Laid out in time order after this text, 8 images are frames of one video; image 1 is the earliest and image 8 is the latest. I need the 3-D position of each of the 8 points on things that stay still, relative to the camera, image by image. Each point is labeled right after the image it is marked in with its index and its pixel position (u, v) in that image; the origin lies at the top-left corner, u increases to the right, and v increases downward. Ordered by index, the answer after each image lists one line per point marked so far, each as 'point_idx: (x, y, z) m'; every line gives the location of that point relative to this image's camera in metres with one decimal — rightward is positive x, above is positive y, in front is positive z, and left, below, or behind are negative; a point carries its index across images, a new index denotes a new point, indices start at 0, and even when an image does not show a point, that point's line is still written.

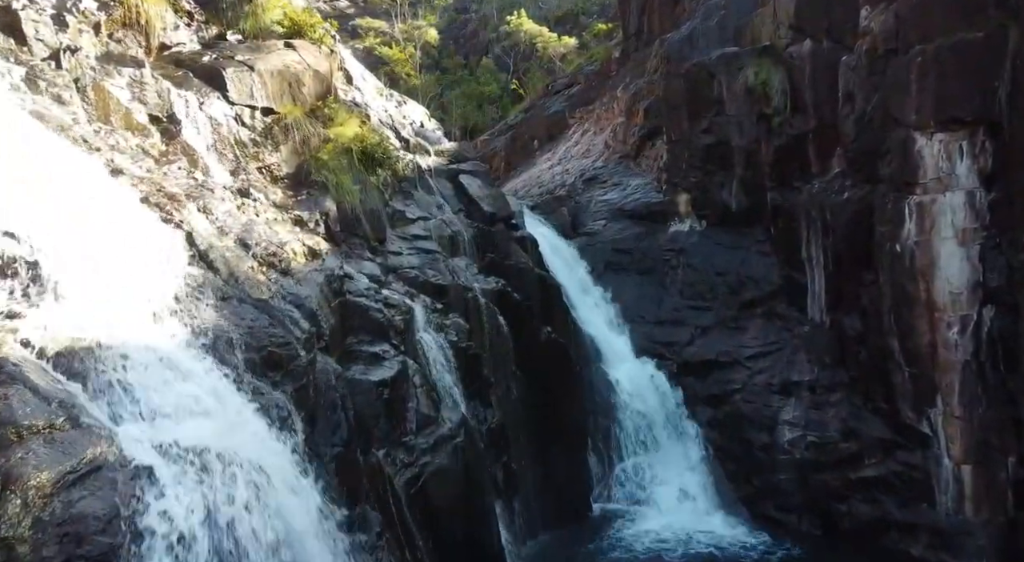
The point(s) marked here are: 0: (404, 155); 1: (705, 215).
0: (-1.9, +2.1, +11.0) m
1: (+4.1, +1.4, +13.7) m
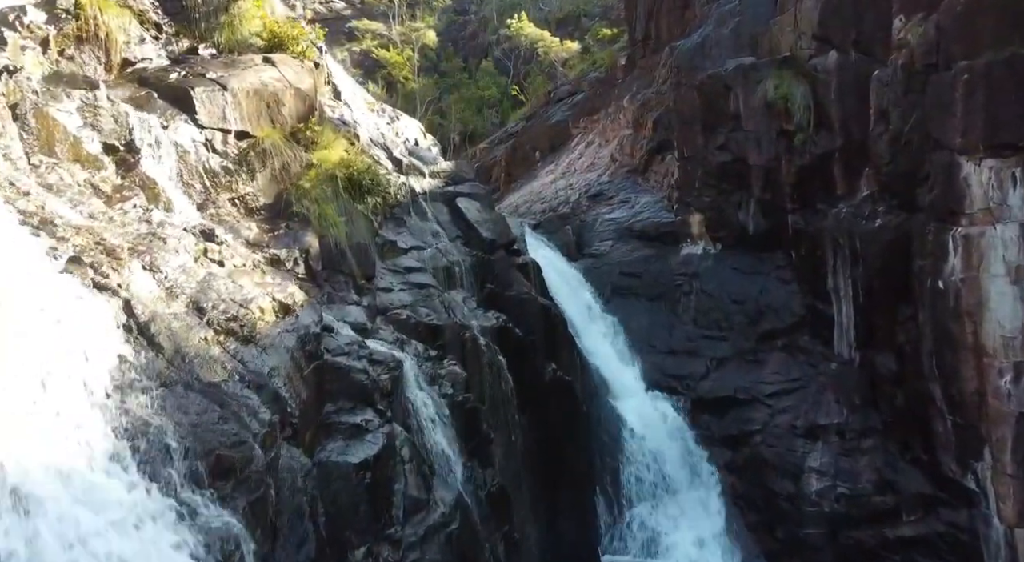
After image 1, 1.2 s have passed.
0: (-1.8, +1.6, +10.1) m
1: (+4.1, +0.8, +12.8) m
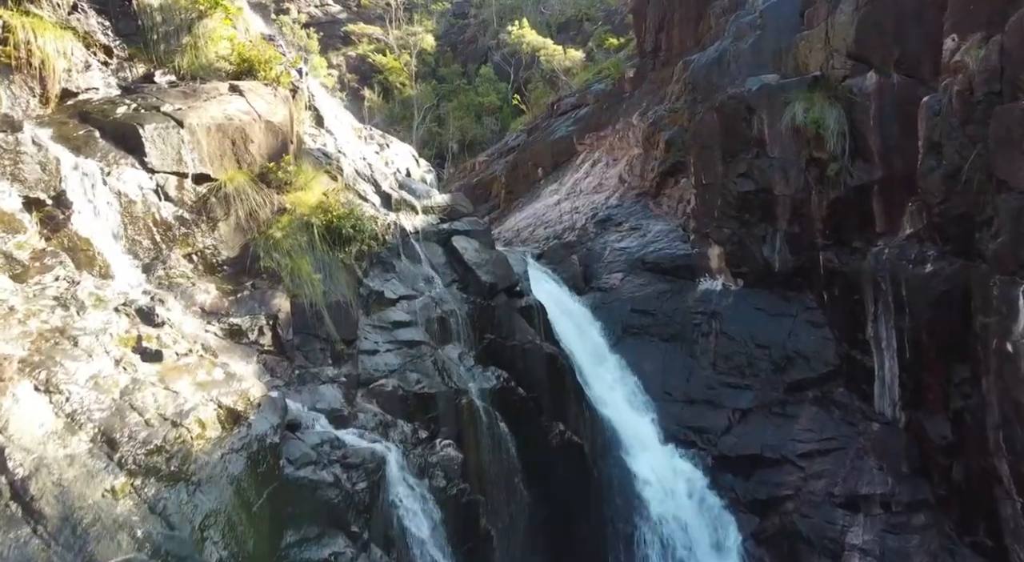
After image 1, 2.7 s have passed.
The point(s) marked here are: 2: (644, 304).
0: (-1.8, +0.9, +9.0) m
1: (+4.1, +0.1, +11.7) m
2: (+2.5, -0.4, +12.3) m
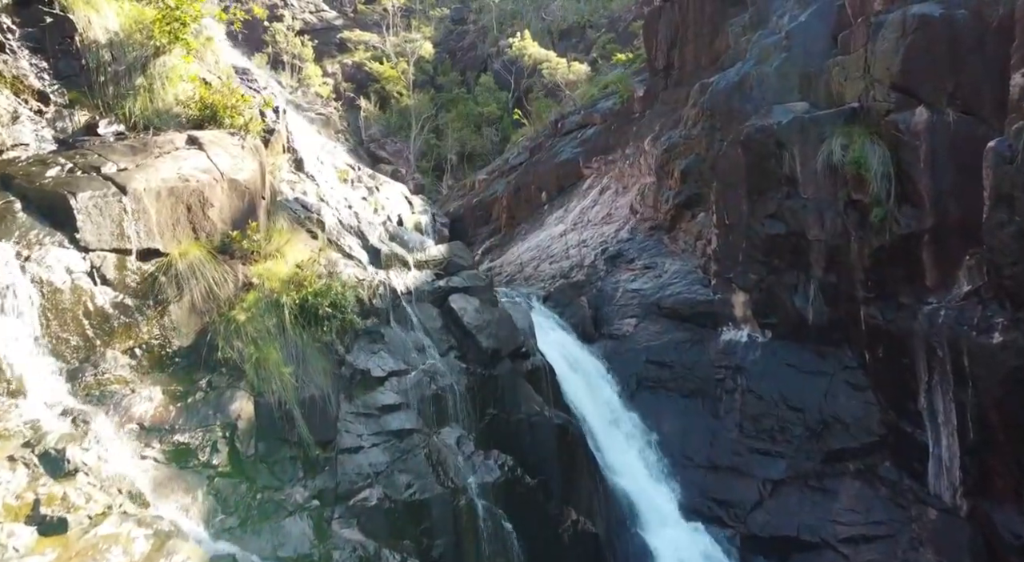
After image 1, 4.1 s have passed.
0: (-1.7, +0.1, +7.8) m
1: (+4.2, -0.7, +10.5) m
2: (+2.5, -1.3, +11.1) m
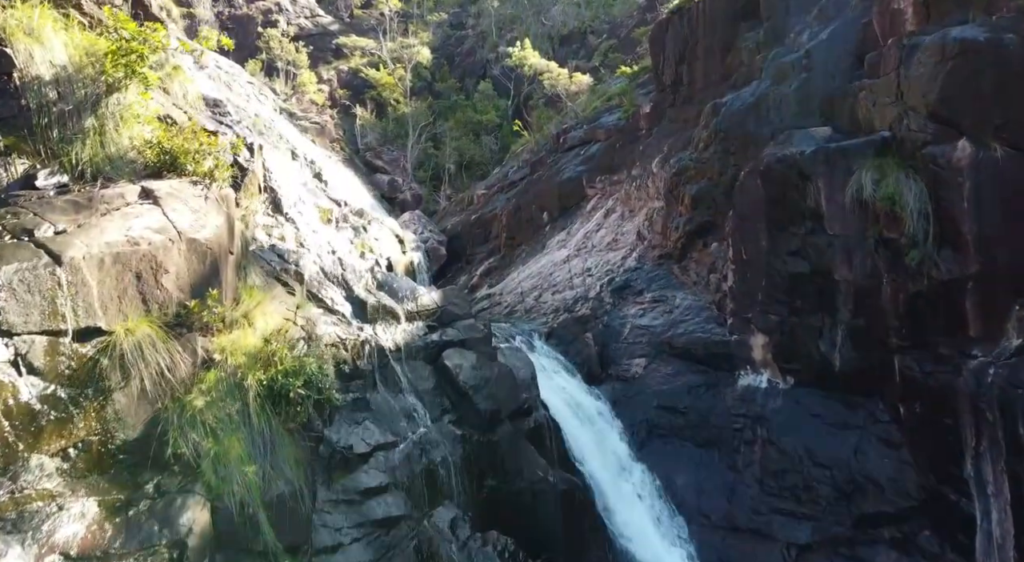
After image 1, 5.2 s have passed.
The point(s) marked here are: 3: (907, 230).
0: (-1.7, -0.6, +7.0) m
1: (+4.2, -1.3, +9.7) m
2: (+2.6, -1.9, +10.3) m
3: (+5.0, +0.6, +8.3) m
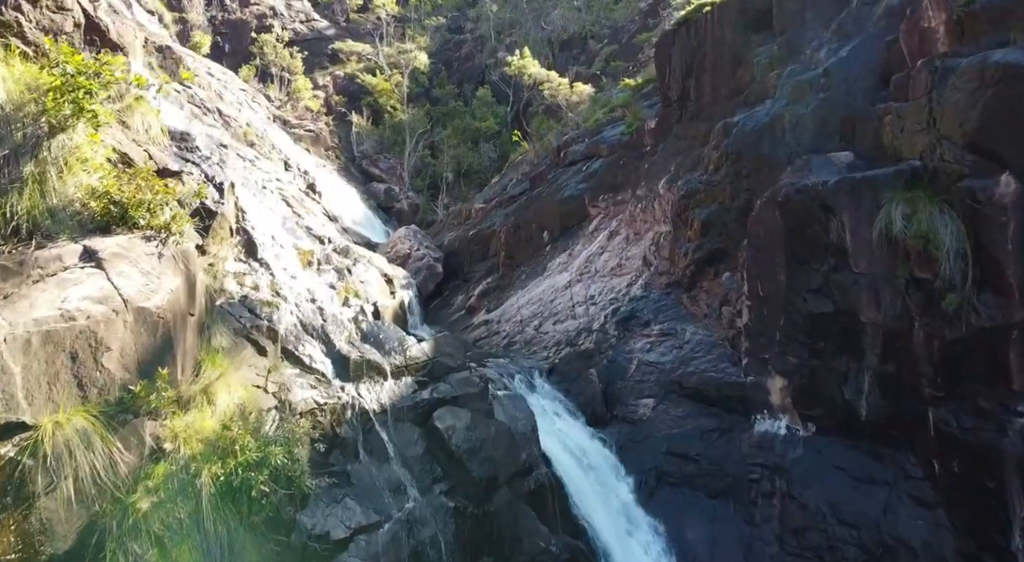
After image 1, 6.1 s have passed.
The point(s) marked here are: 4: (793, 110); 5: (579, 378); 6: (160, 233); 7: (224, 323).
0: (-1.7, -1.1, +6.3) m
1: (+4.2, -1.9, +9.0) m
2: (+2.5, -2.4, +9.6) m
3: (+5.0, +0.1, +7.5) m
4: (+4.6, +2.8, +10.5) m
5: (+1.1, -1.6, +11.0) m
6: (-3.0, +0.4, +5.5) m
7: (-2.7, -0.4, +6.0) m
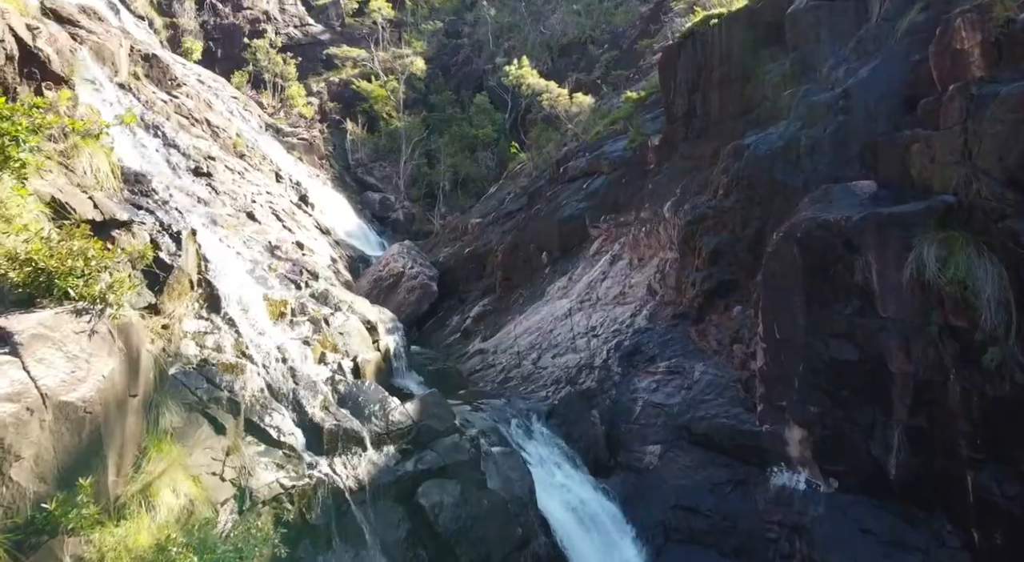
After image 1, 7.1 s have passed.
0: (-1.8, -1.7, +5.5) m
1: (+4.1, -2.4, +8.3) m
2: (+2.5, -3.0, +8.8) m
3: (+4.9, -0.4, +6.8) m
4: (+4.5, +2.2, +9.8) m
5: (+1.1, -2.2, +10.2) m
6: (-3.0, -0.1, +4.8) m
7: (-2.7, -0.9, +5.3) m
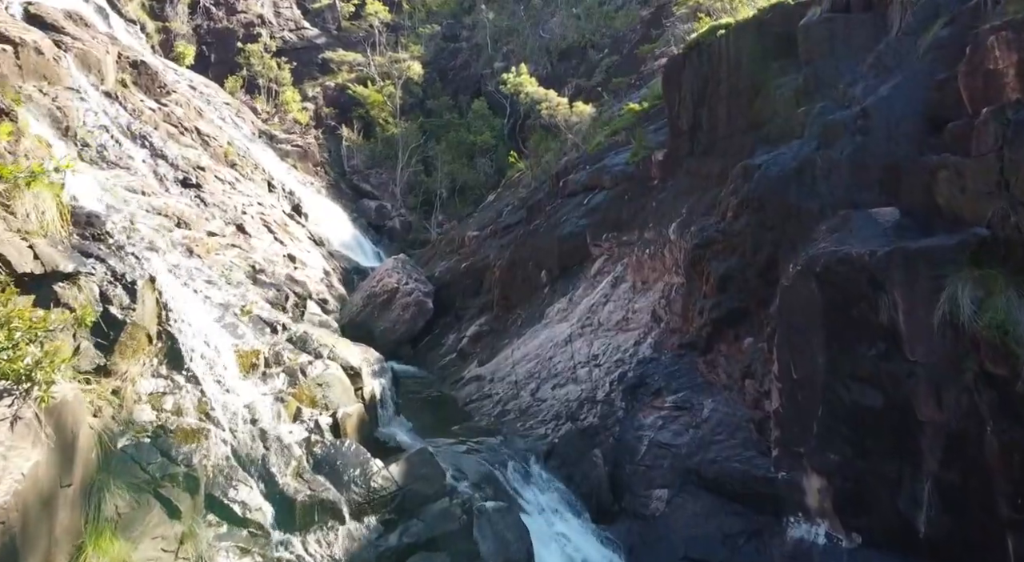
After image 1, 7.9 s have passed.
0: (-1.8, -2.1, +4.9) m
1: (+4.1, -2.9, +7.6) m
2: (+2.4, -3.4, +8.2) m
3: (+4.9, -0.9, +6.2) m
4: (+4.4, +1.8, +9.1) m
5: (+1.0, -2.7, +9.6) m
6: (-3.1, -0.6, +4.2) m
7: (-2.8, -1.4, +4.6) m
